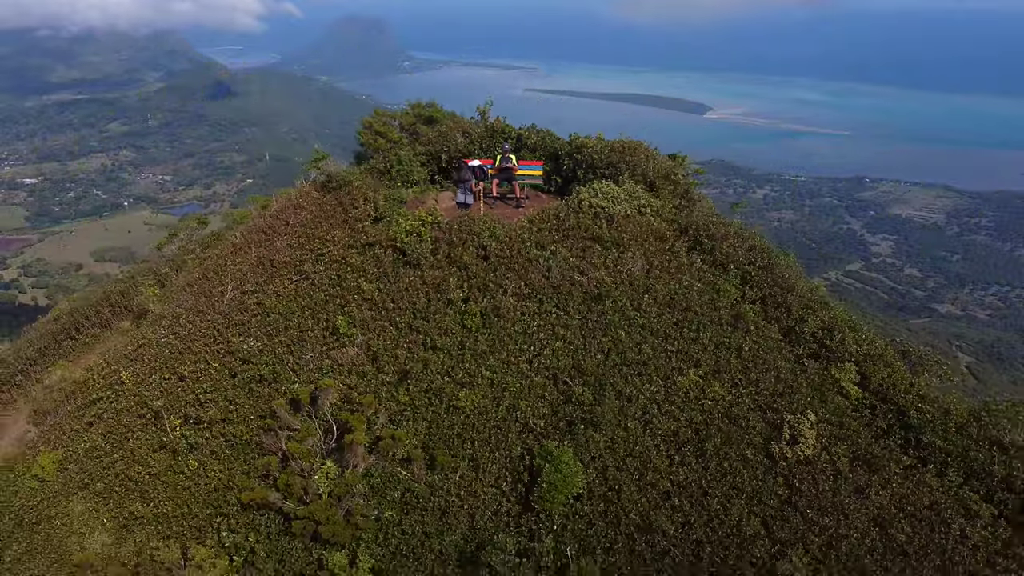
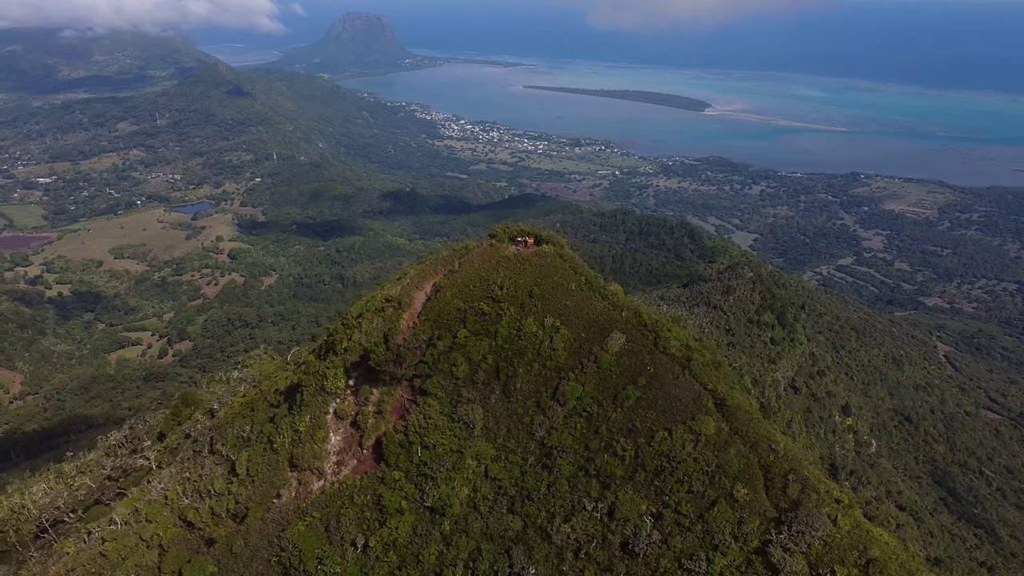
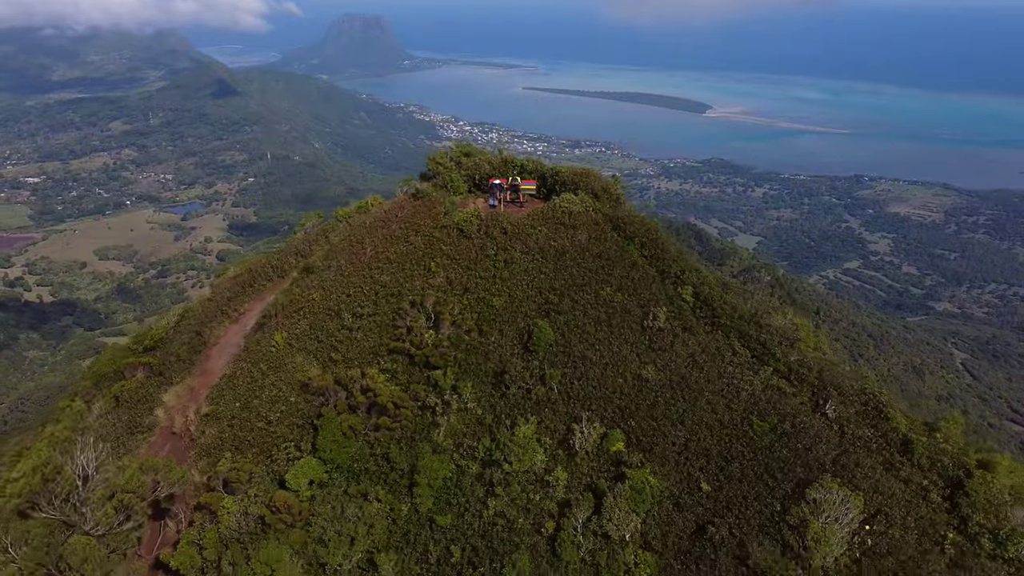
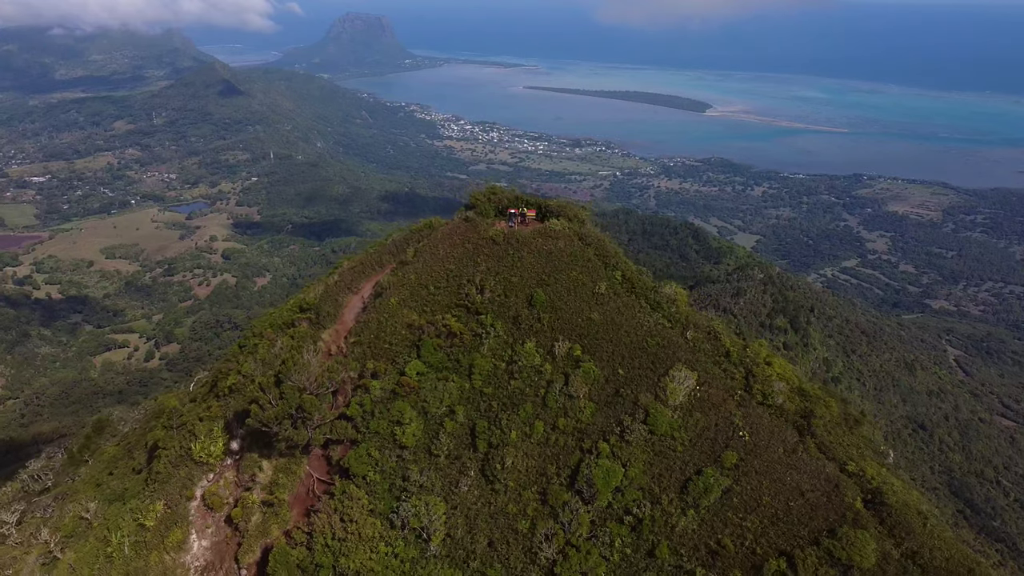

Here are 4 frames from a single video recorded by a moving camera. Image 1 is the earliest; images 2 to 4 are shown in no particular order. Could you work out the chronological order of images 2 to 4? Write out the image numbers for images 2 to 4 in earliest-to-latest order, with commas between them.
3, 4, 2
